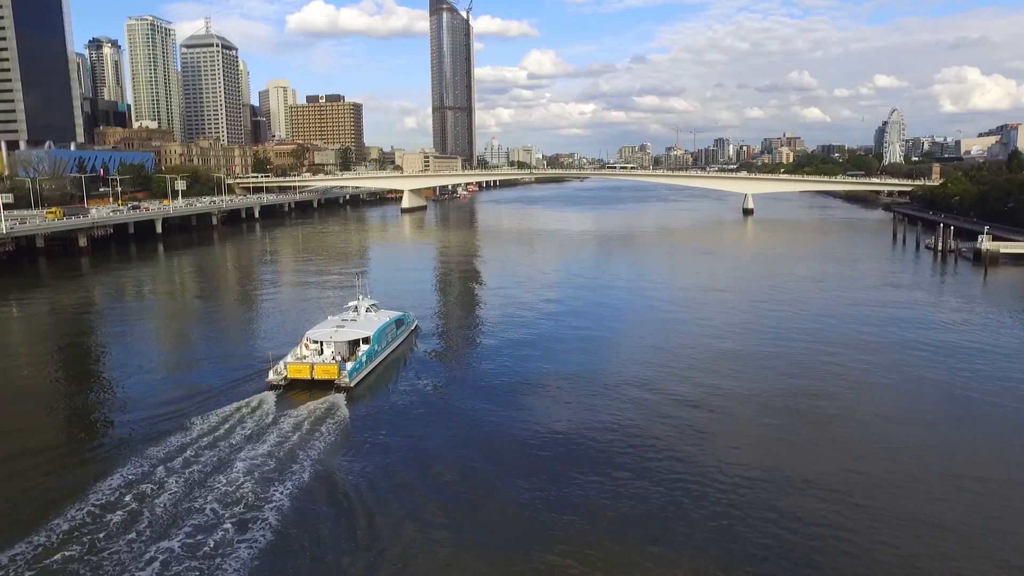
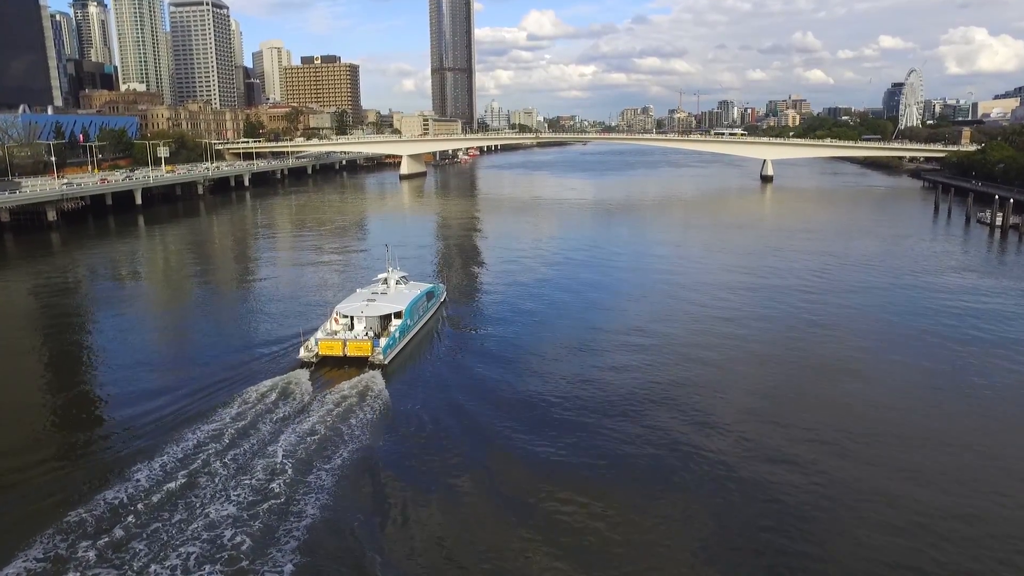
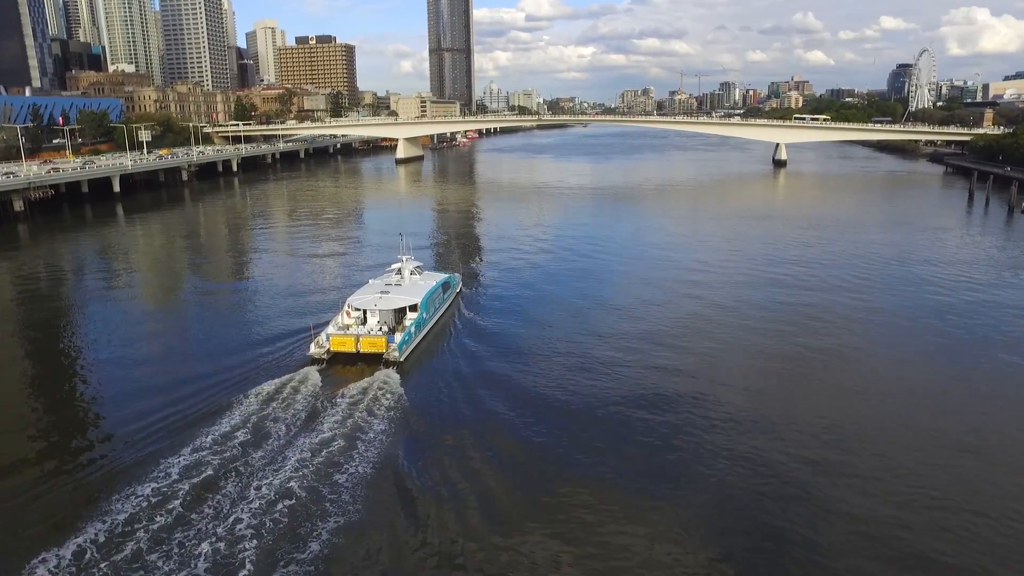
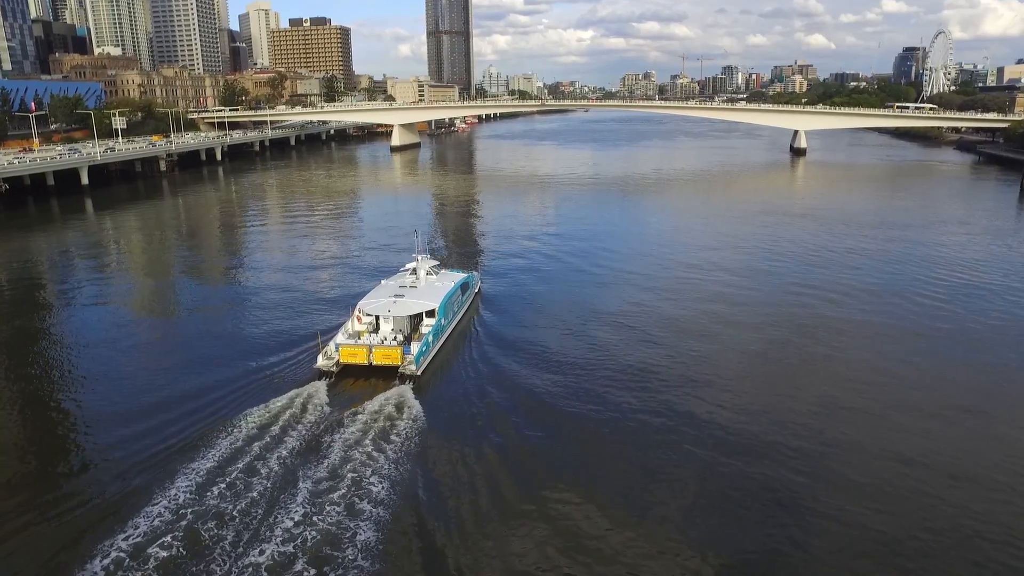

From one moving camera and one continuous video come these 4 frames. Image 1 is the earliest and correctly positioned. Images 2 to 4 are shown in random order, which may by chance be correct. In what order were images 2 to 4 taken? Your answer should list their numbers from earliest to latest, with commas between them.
2, 3, 4
